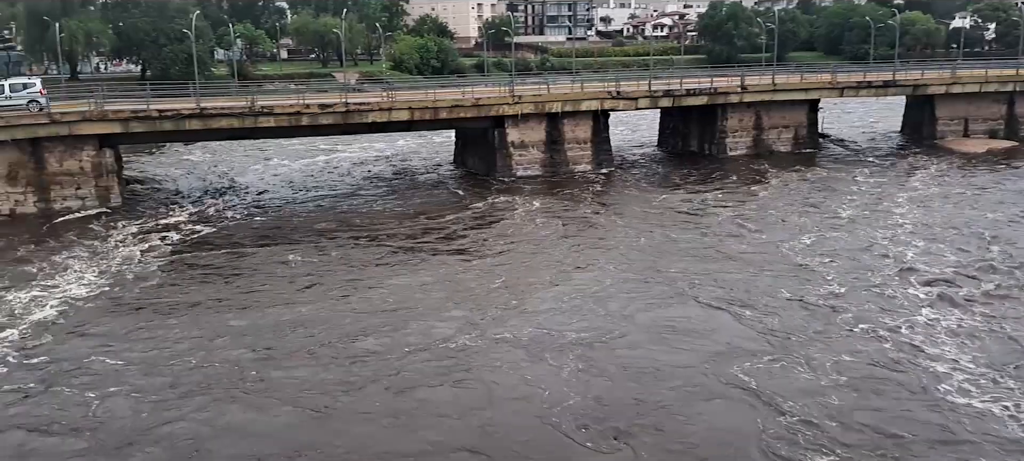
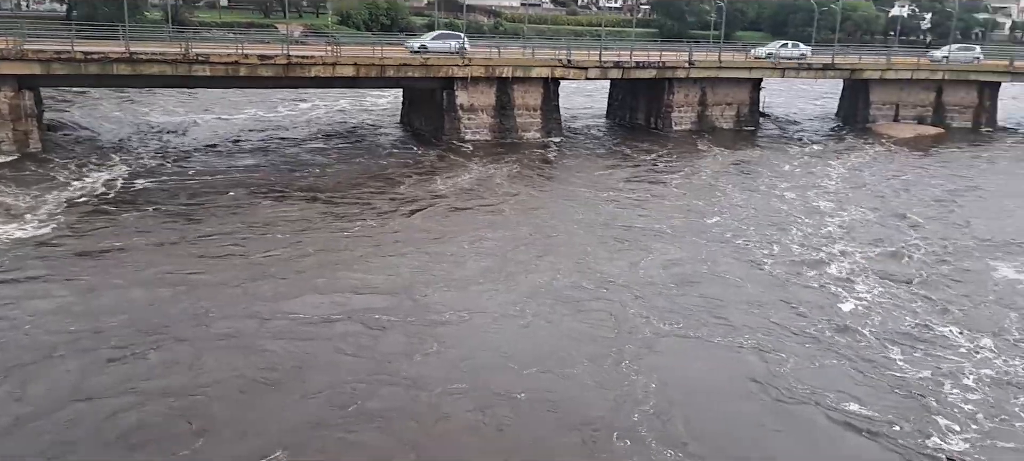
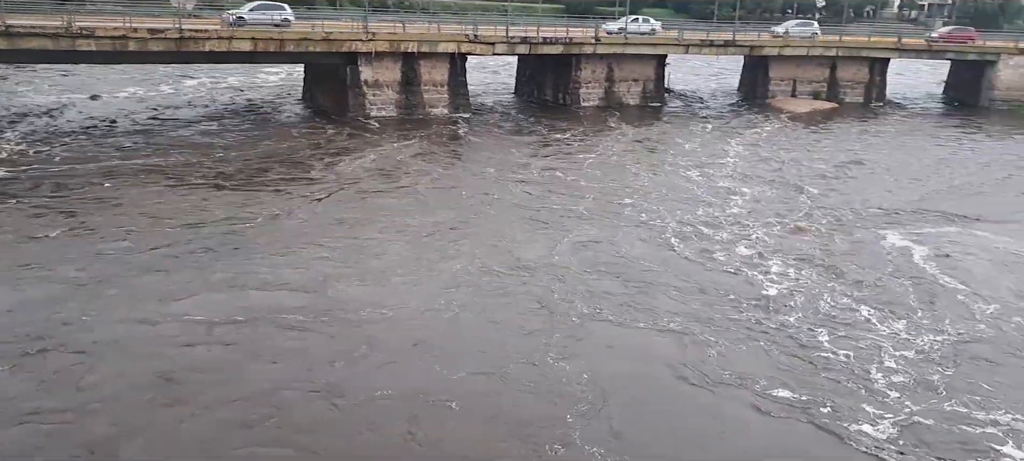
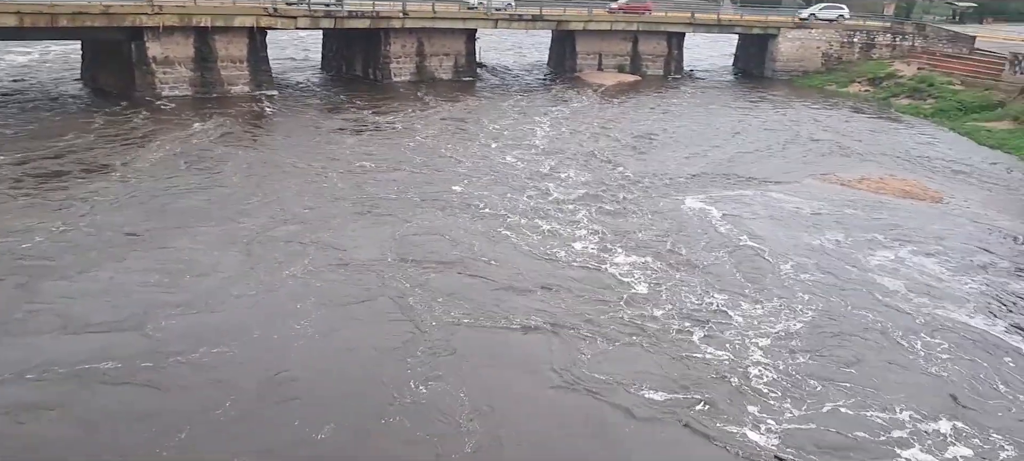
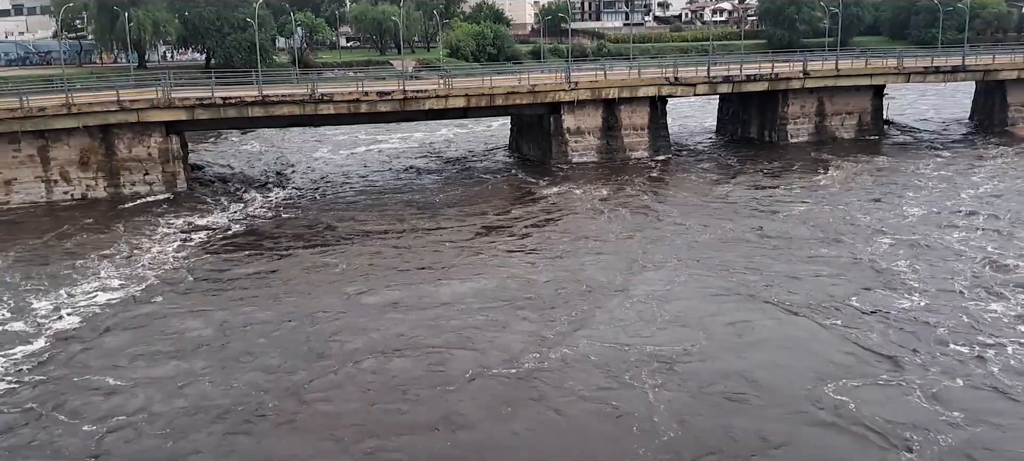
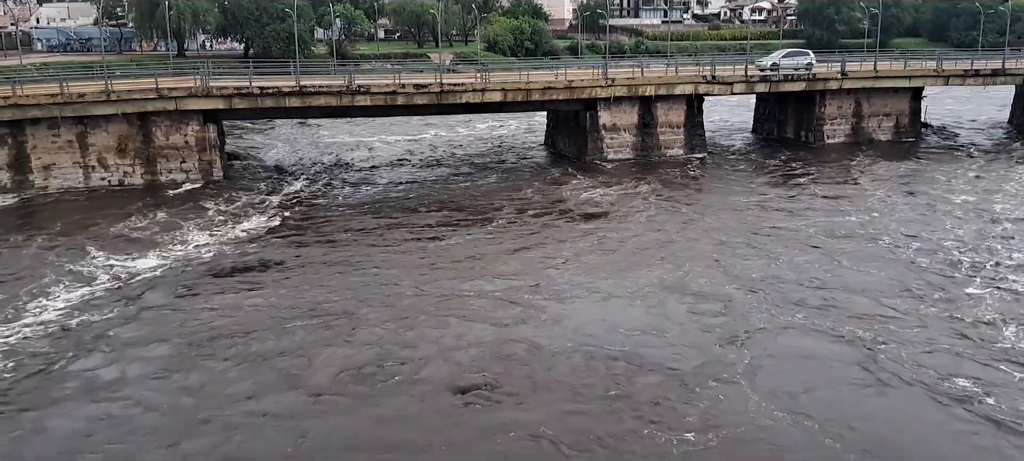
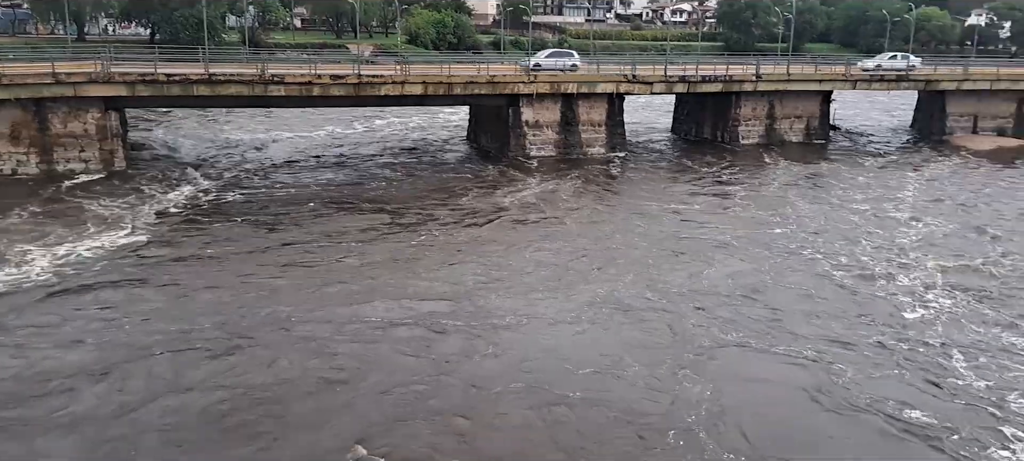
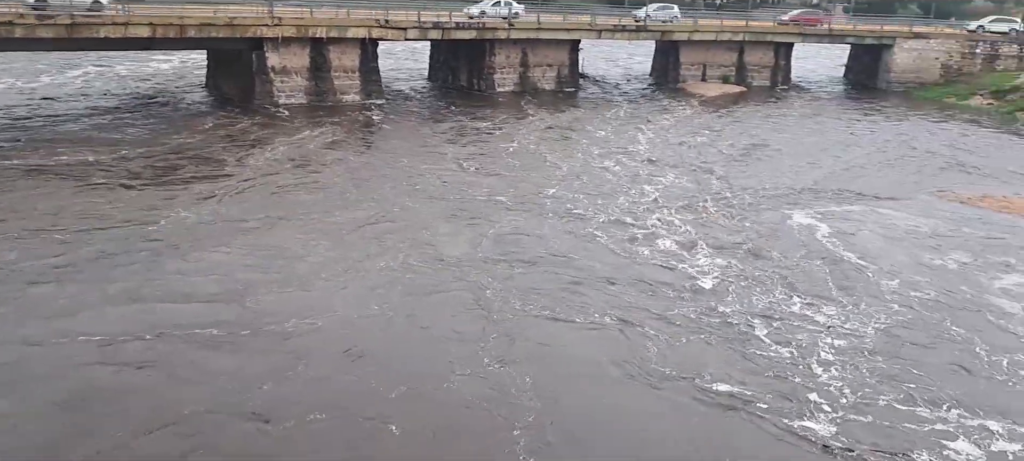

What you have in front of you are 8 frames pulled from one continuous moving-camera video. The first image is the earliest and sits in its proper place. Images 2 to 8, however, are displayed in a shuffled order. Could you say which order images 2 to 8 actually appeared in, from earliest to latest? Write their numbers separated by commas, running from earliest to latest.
5, 6, 7, 2, 3, 8, 4
